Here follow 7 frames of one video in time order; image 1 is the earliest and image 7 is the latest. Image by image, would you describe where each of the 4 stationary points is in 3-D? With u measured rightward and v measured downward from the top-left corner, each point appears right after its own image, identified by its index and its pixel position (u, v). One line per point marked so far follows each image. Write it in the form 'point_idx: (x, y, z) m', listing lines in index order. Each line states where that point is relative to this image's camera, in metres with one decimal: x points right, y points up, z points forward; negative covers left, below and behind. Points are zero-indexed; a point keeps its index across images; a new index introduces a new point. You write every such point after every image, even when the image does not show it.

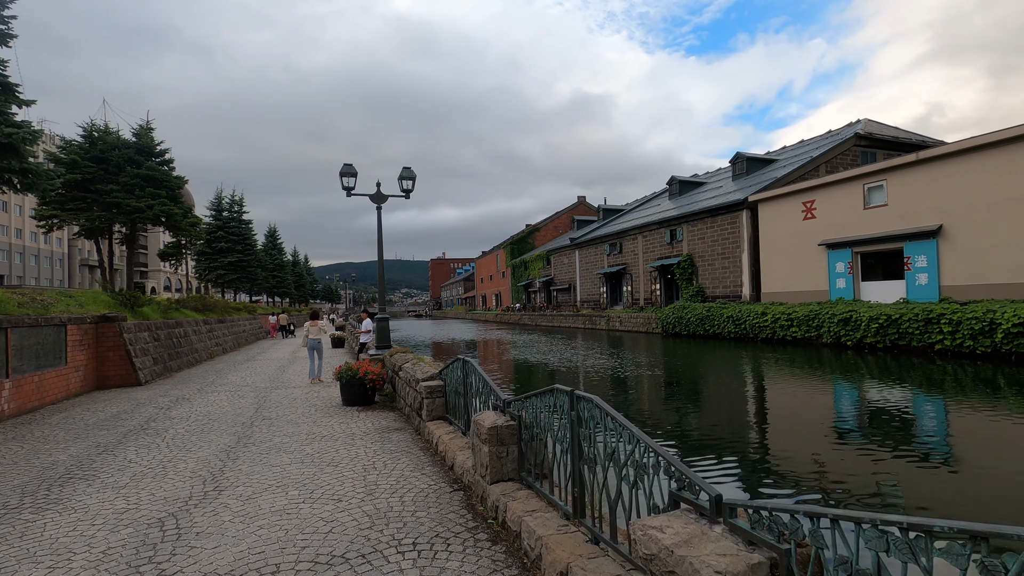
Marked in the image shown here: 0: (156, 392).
0: (-5.6, -1.6, +8.2) m
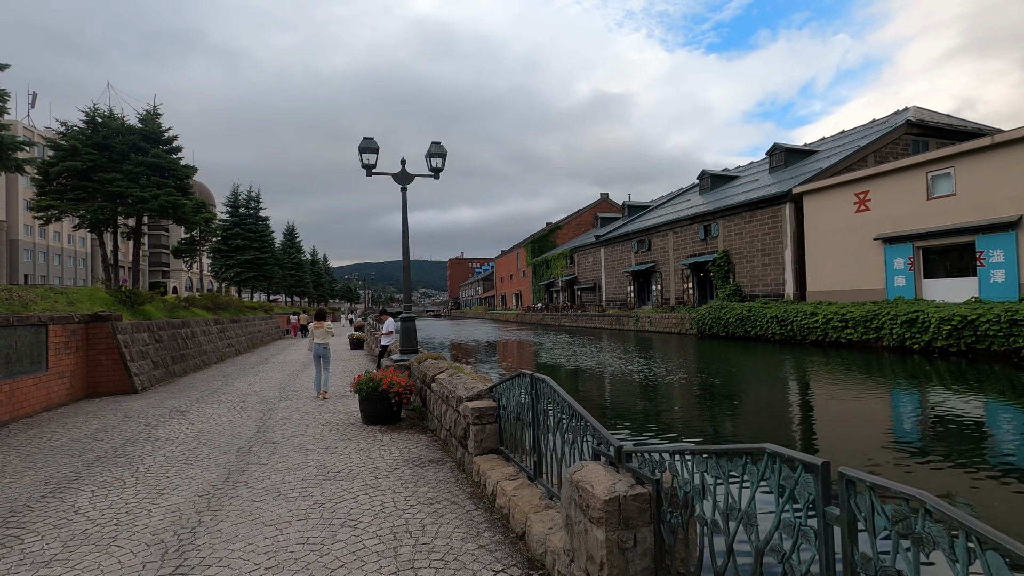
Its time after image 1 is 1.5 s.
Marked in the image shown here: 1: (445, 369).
0: (-4.9, -1.6, +7.2) m
1: (-0.6, -0.8, +5.1) m
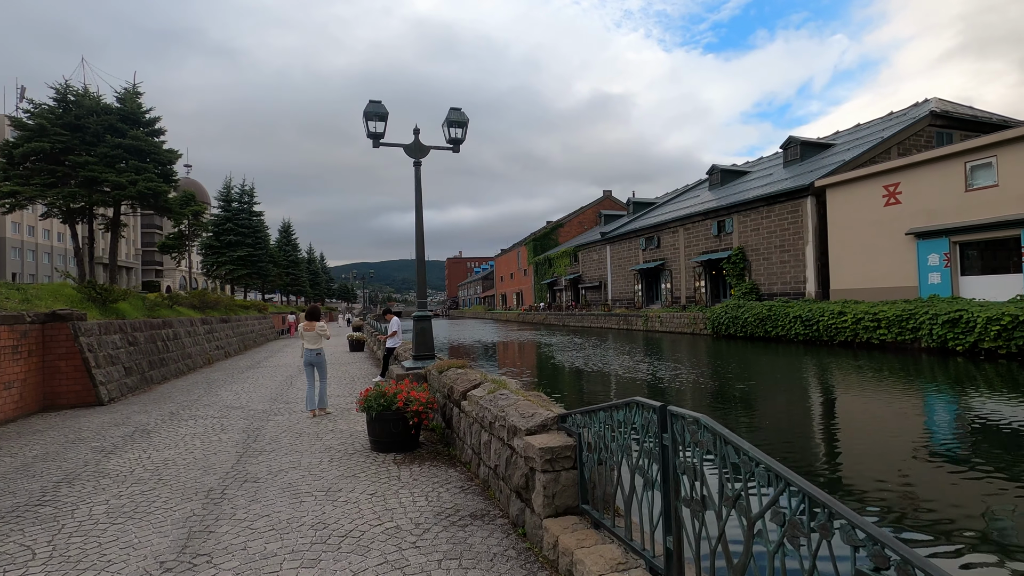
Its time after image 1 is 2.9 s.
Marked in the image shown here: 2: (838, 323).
0: (-4.6, -1.5, +6.0) m
1: (-0.2, -0.7, +4.0) m
2: (+10.9, -1.2, +17.7) m
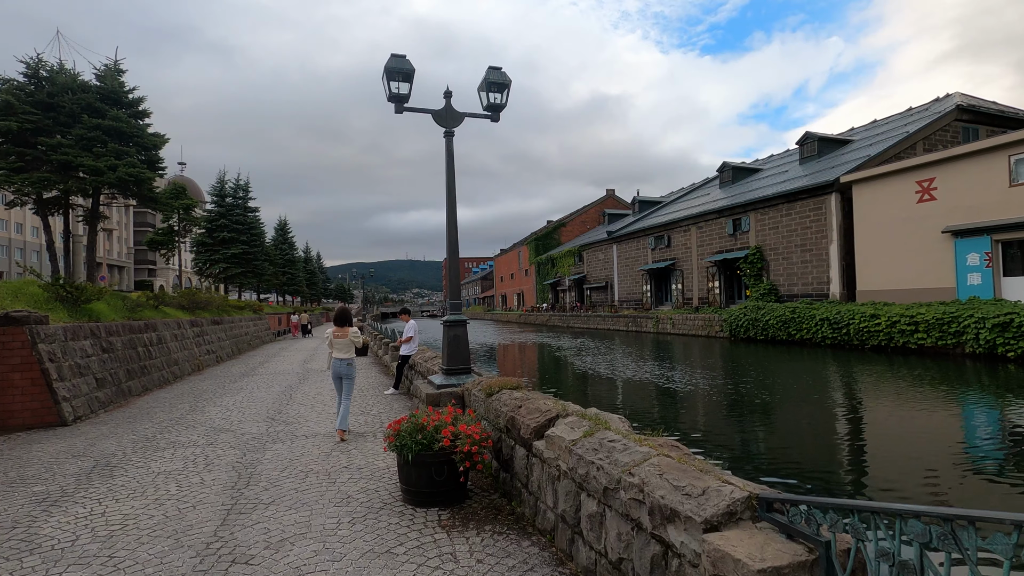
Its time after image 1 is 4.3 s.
0: (-4.1, -1.5, +4.9) m
1: (+0.3, -0.7, +2.9) m
2: (+11.3, -1.2, +16.7) m
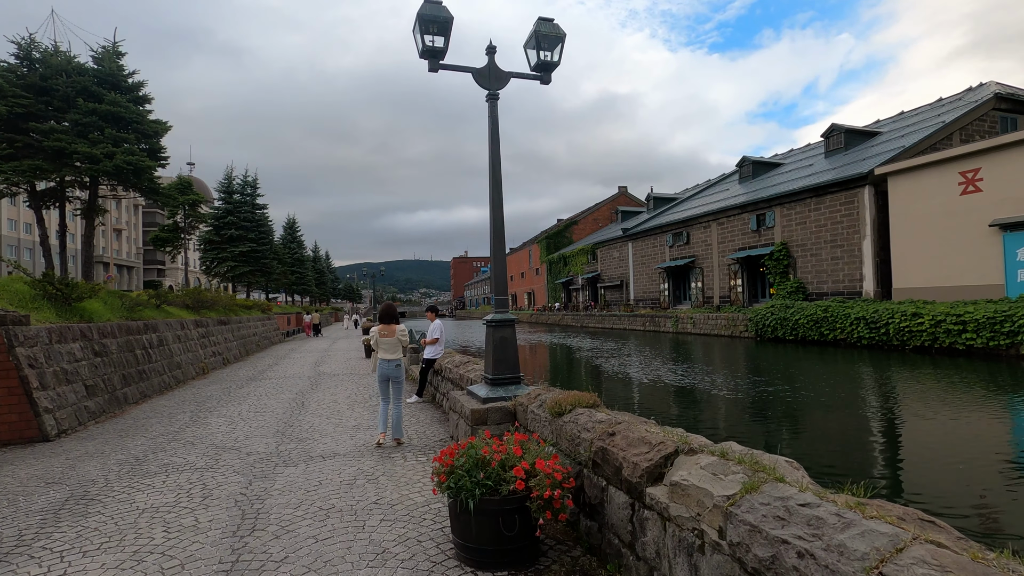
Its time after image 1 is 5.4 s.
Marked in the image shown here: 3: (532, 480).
0: (-3.6, -1.4, +4.2) m
1: (+0.7, -0.6, +2.1) m
2: (+11.9, -1.1, +15.7) m
3: (+0.1, -0.8, +2.3) m
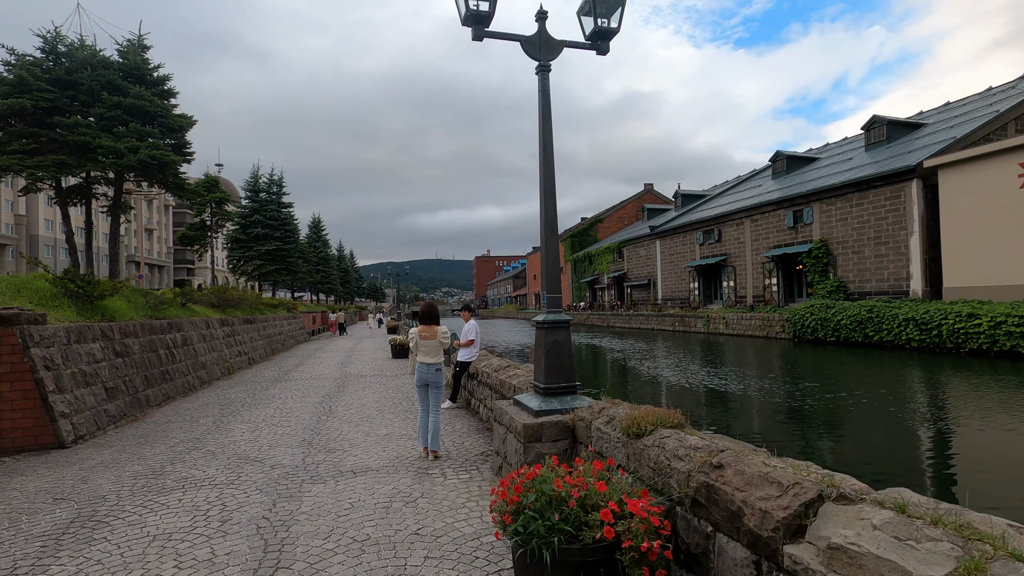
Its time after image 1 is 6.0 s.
0: (-3.3, -1.4, +3.8) m
1: (+1.0, -0.6, +1.6) m
2: (+12.8, -1.1, +14.7) m
3: (+0.4, -0.8, +1.8) m
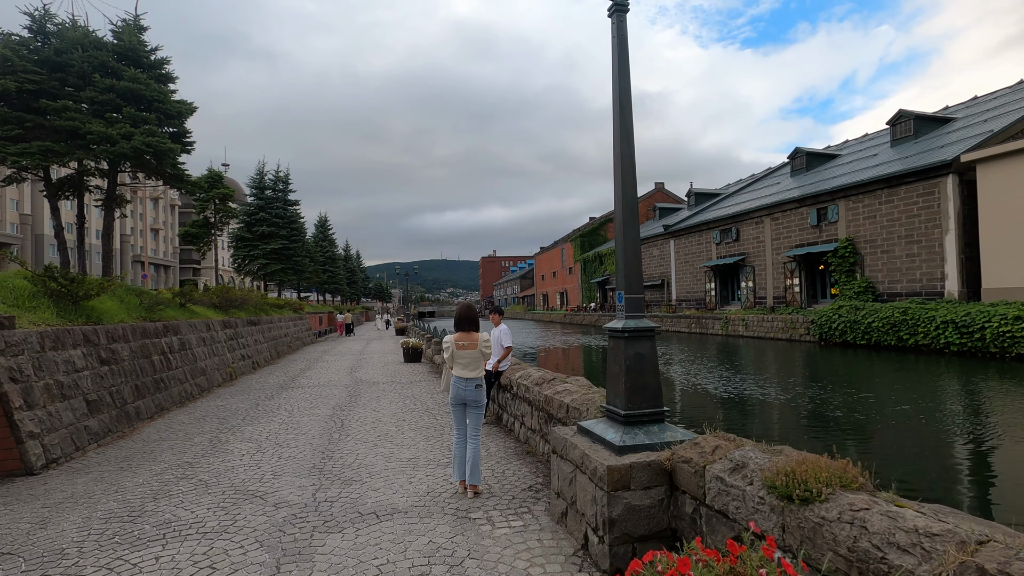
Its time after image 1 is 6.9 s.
0: (-2.9, -1.4, +3.1) m
1: (+1.3, -0.6, +0.8) m
2: (+13.2, -1.1, +13.9) m
3: (+0.7, -0.8, +1.1) m
